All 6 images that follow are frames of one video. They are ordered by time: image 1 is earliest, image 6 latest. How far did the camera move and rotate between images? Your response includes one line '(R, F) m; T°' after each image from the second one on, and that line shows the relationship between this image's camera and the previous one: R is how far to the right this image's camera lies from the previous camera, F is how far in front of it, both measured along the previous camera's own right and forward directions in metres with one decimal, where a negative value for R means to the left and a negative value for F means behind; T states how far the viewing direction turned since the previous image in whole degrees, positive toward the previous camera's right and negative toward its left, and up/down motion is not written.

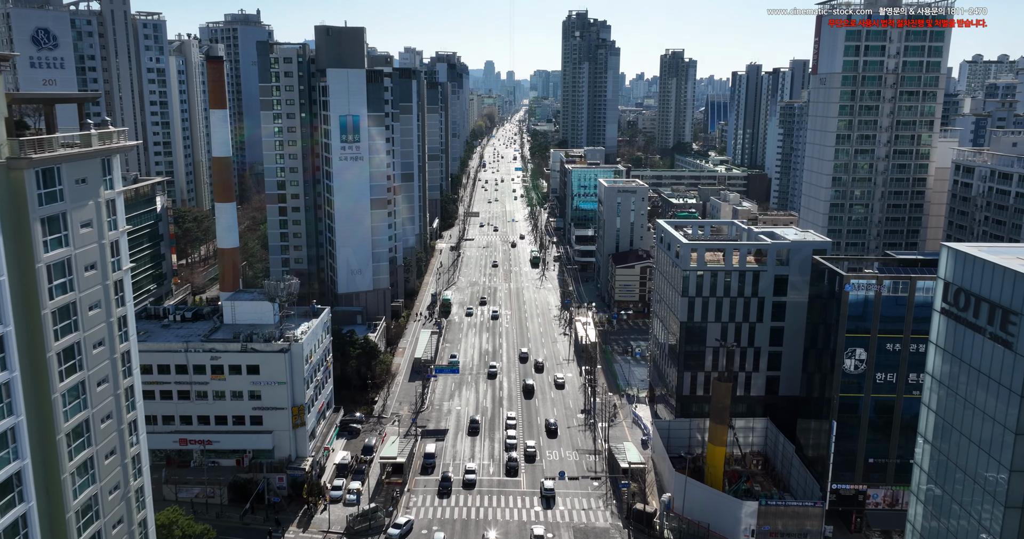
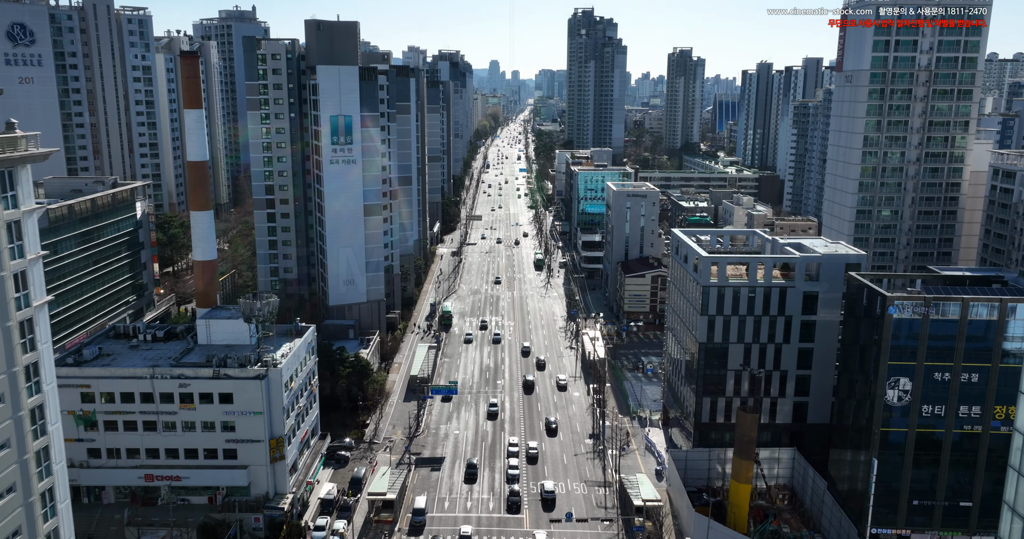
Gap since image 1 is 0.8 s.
(+0.2, +6.4) m; 0°
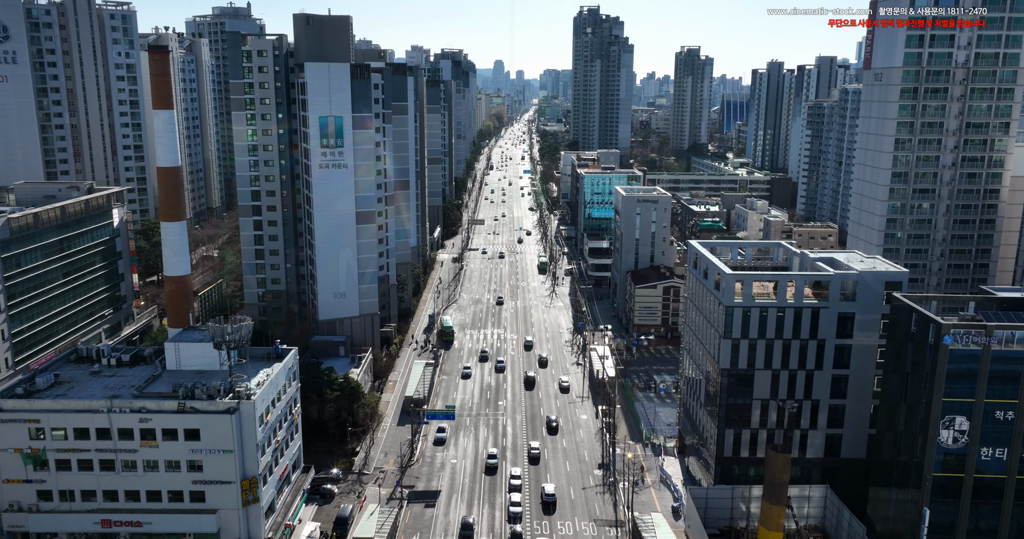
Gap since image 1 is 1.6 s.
(+0.2, +6.4) m; 0°
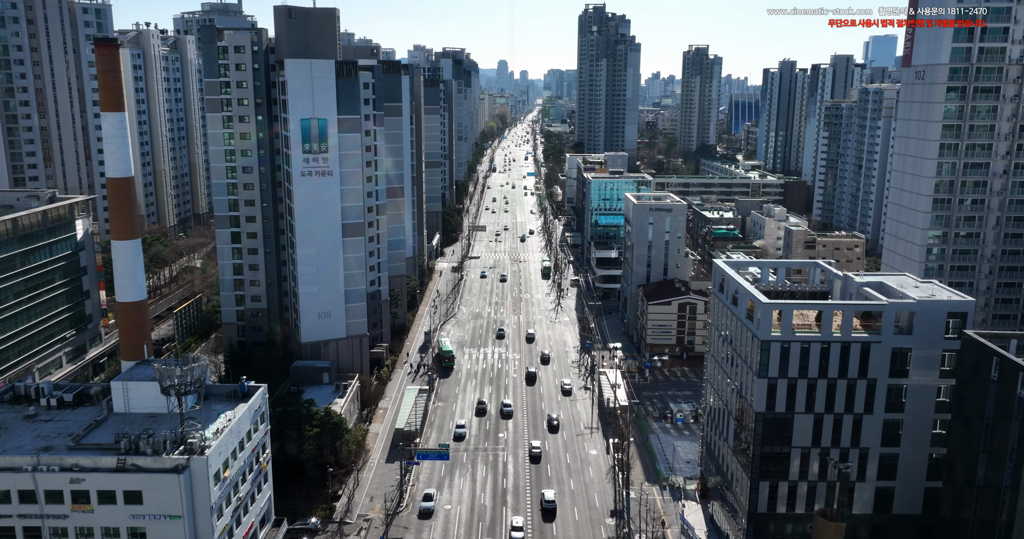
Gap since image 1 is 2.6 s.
(+0.2, +8.1) m; 0°
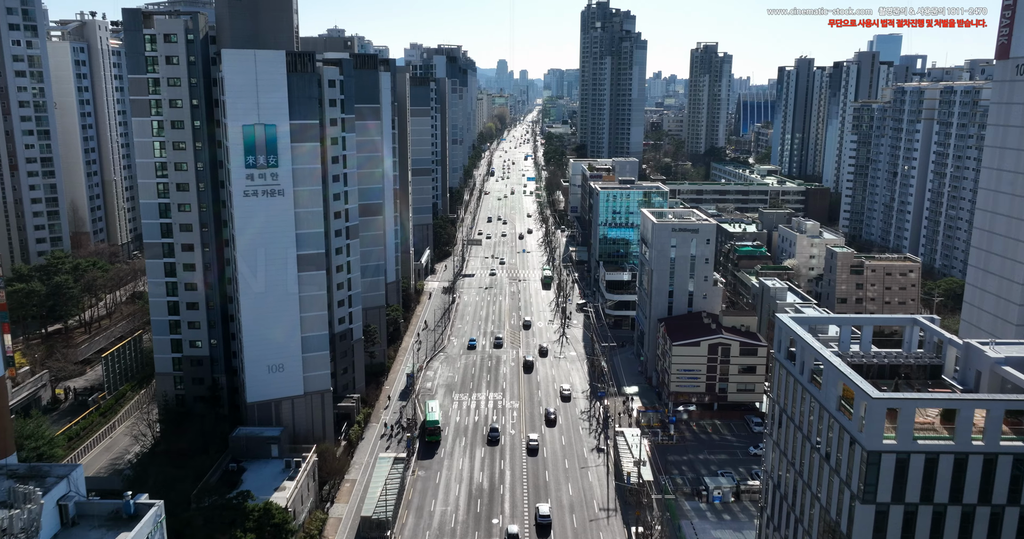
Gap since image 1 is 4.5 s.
(+0.2, +15.7) m; 0°
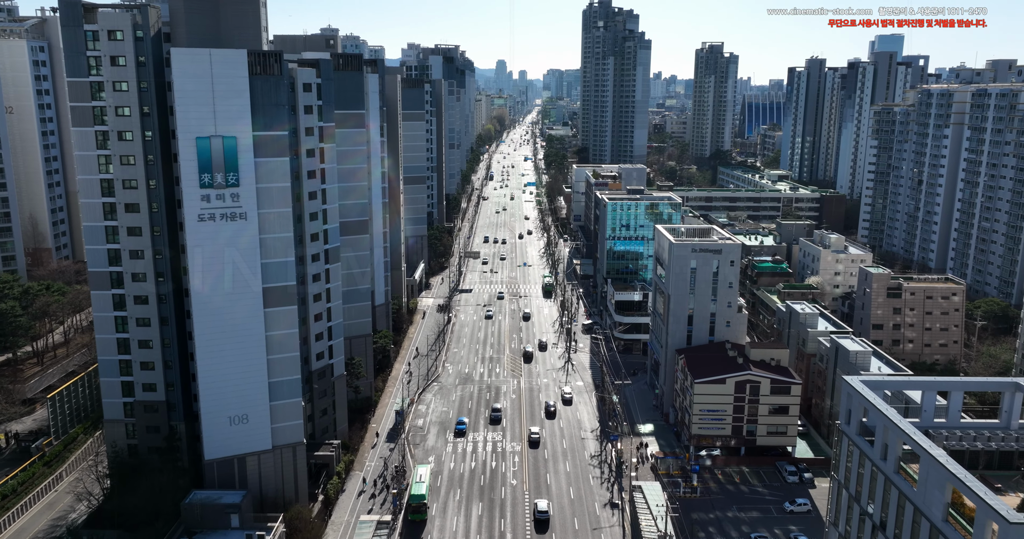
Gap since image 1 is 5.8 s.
(-0.2, +9.2) m; 0°
